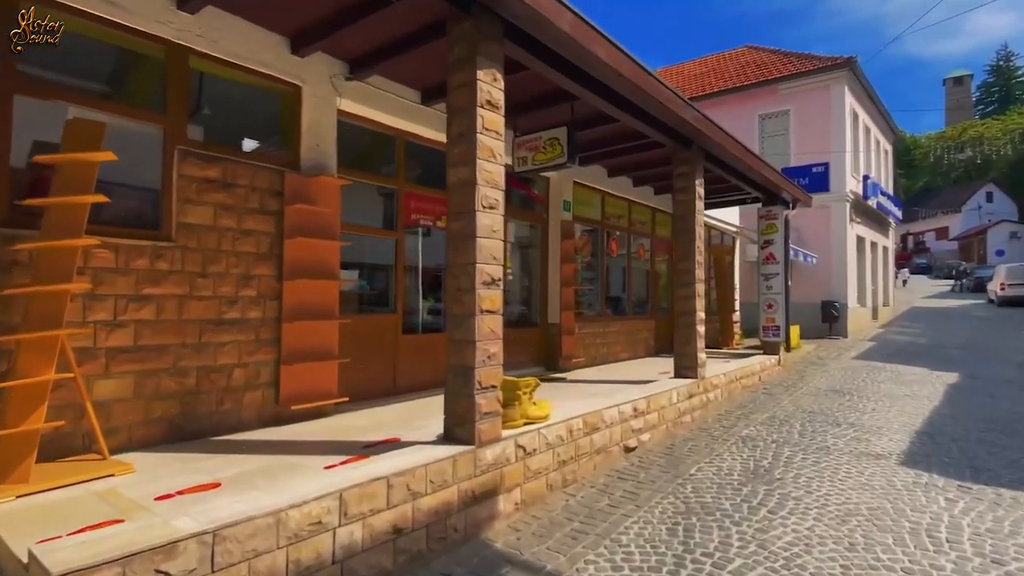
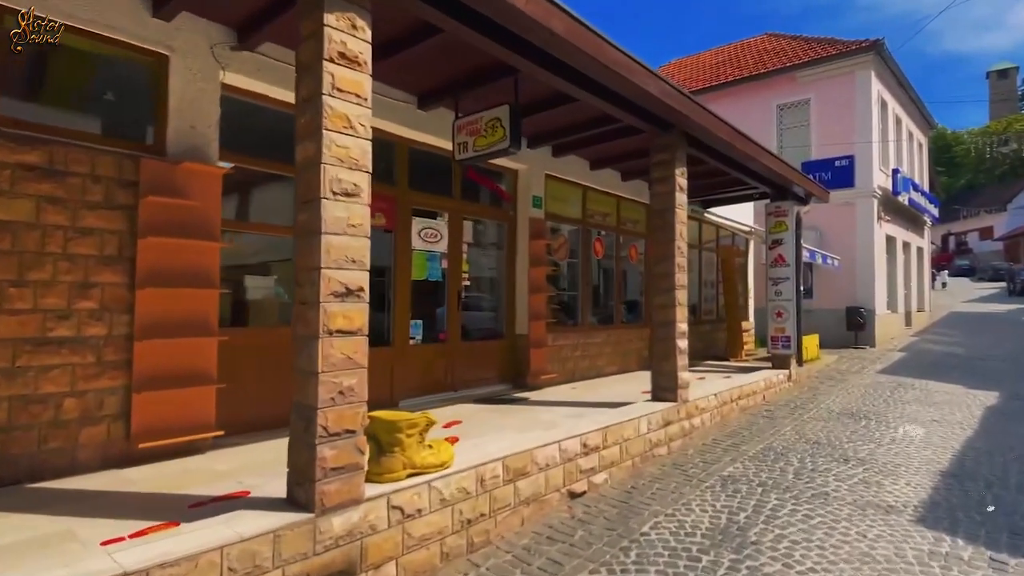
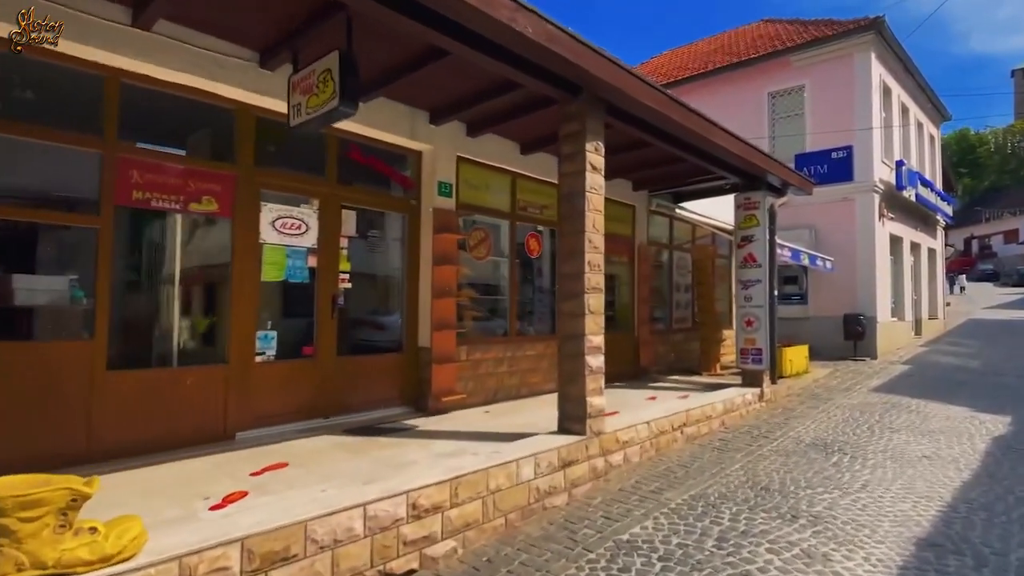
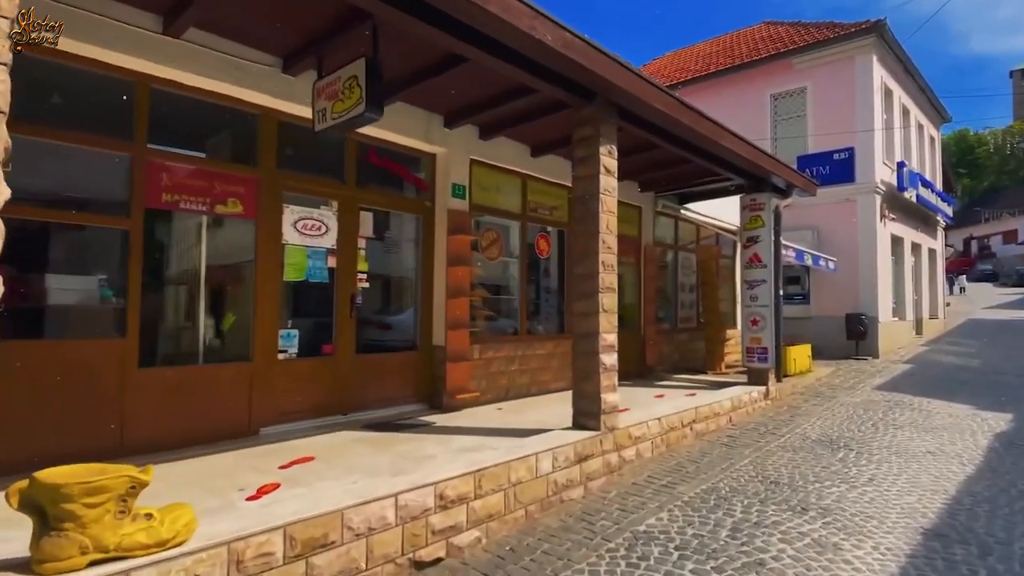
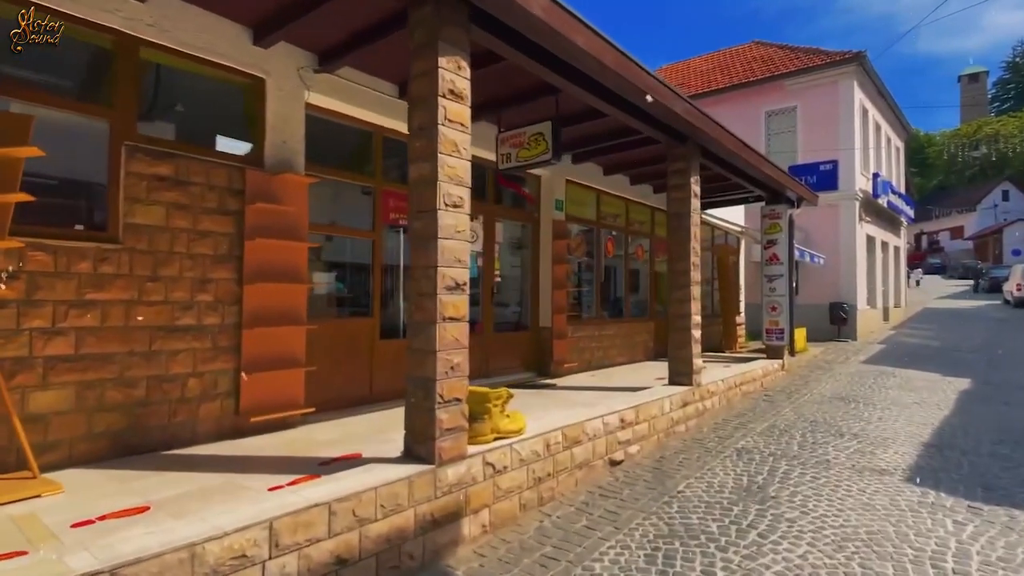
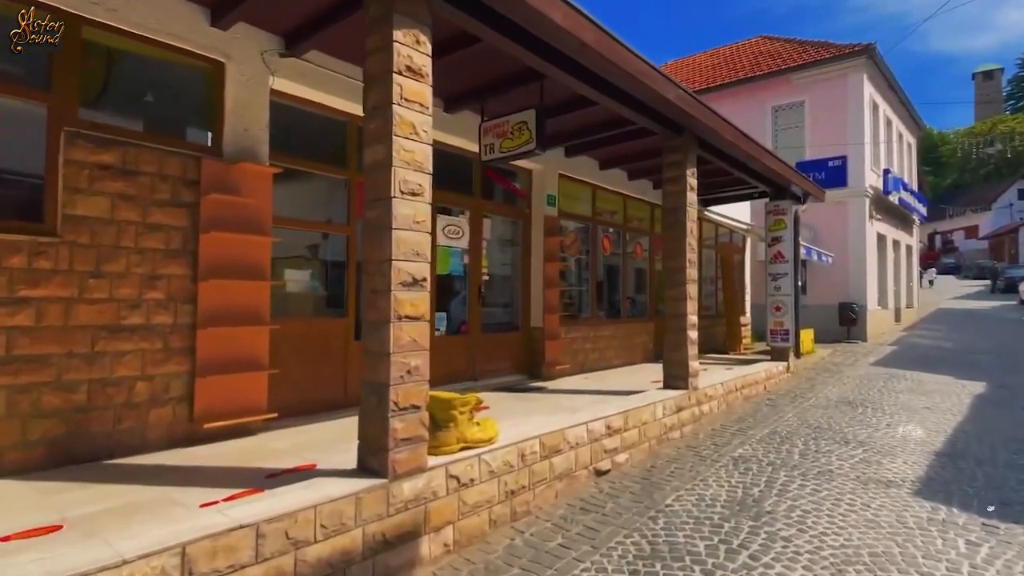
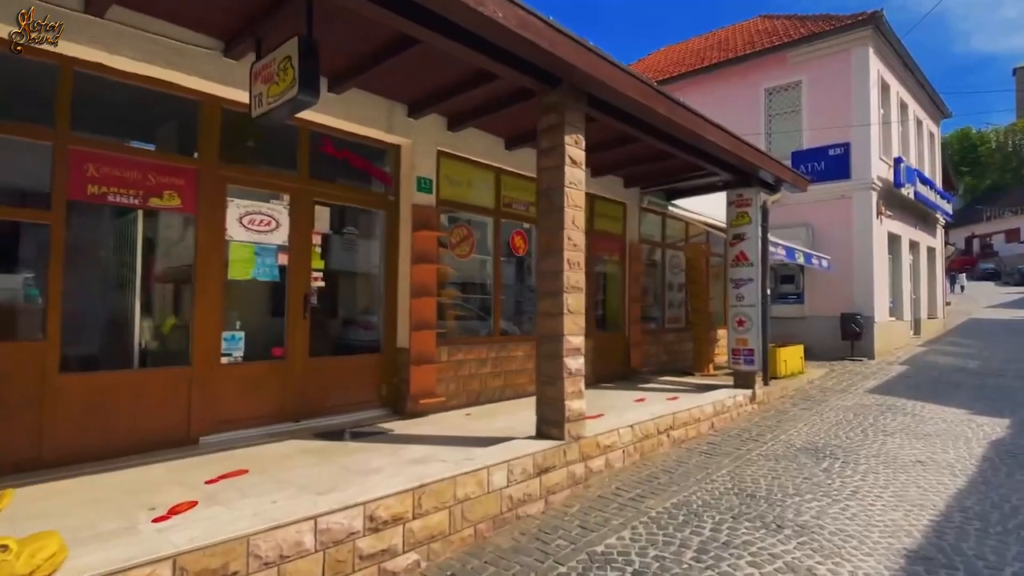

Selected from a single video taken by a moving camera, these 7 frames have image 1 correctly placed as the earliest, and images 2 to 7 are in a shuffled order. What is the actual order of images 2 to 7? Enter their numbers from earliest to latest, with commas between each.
5, 6, 2, 4, 3, 7
